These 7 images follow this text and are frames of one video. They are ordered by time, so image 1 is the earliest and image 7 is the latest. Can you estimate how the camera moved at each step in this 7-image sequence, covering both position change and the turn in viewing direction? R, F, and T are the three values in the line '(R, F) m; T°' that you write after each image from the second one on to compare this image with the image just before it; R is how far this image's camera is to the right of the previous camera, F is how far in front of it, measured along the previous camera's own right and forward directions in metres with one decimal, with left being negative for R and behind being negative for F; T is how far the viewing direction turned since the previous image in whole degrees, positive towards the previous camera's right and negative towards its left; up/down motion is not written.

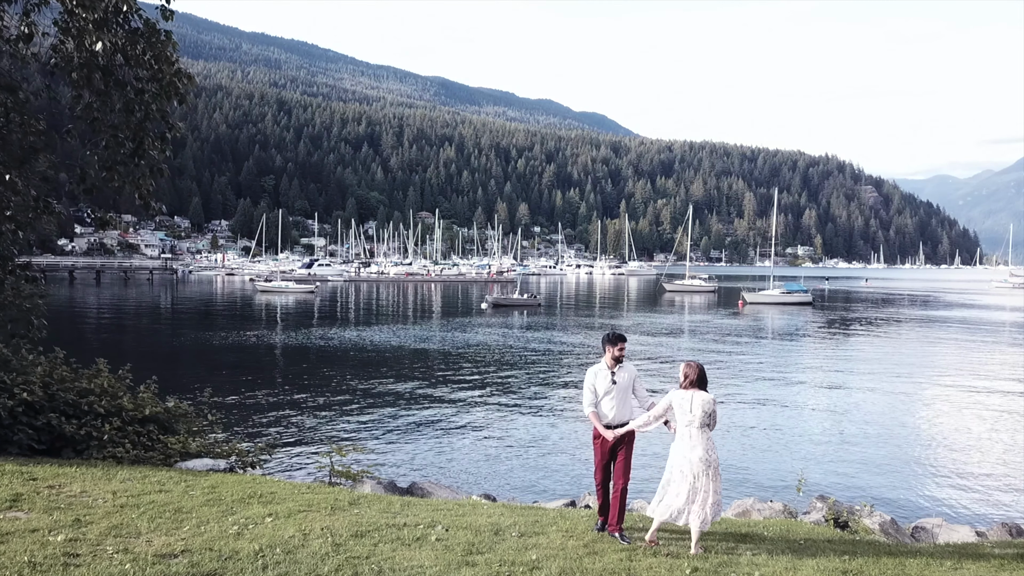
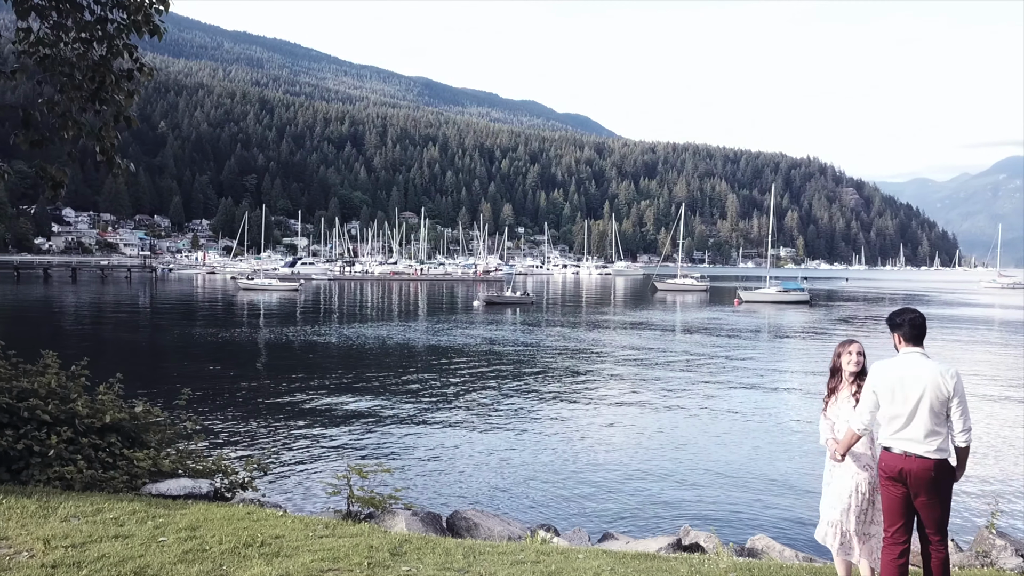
(-0.8, +2.0) m; +1°
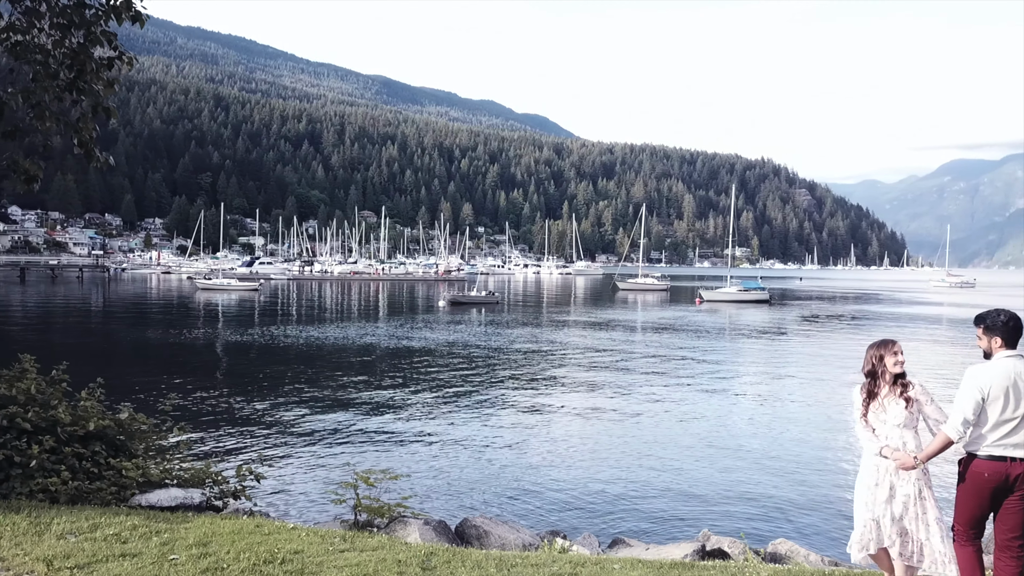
(-0.5, +0.2) m; +3°
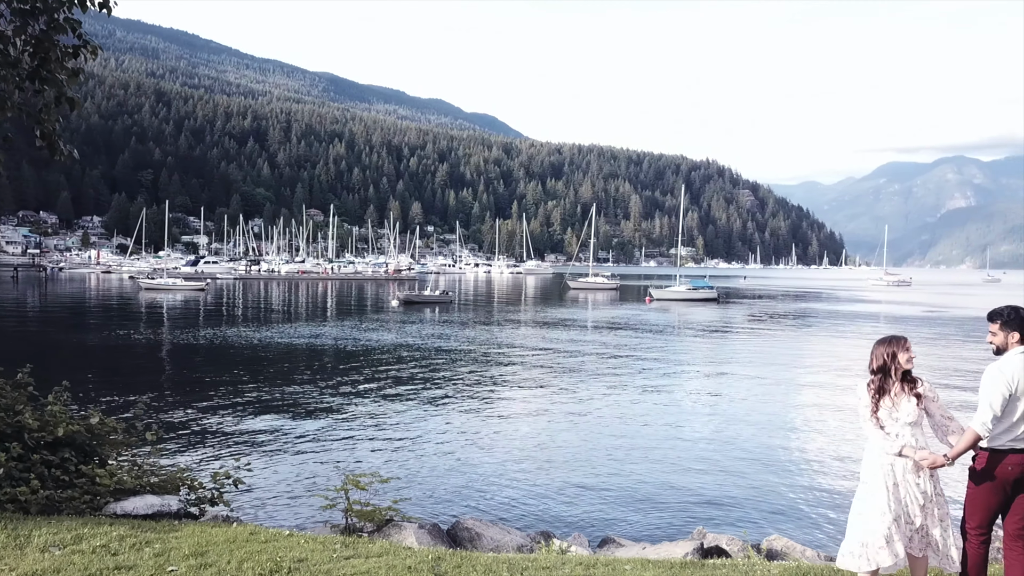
(-0.4, +0.1) m; +4°
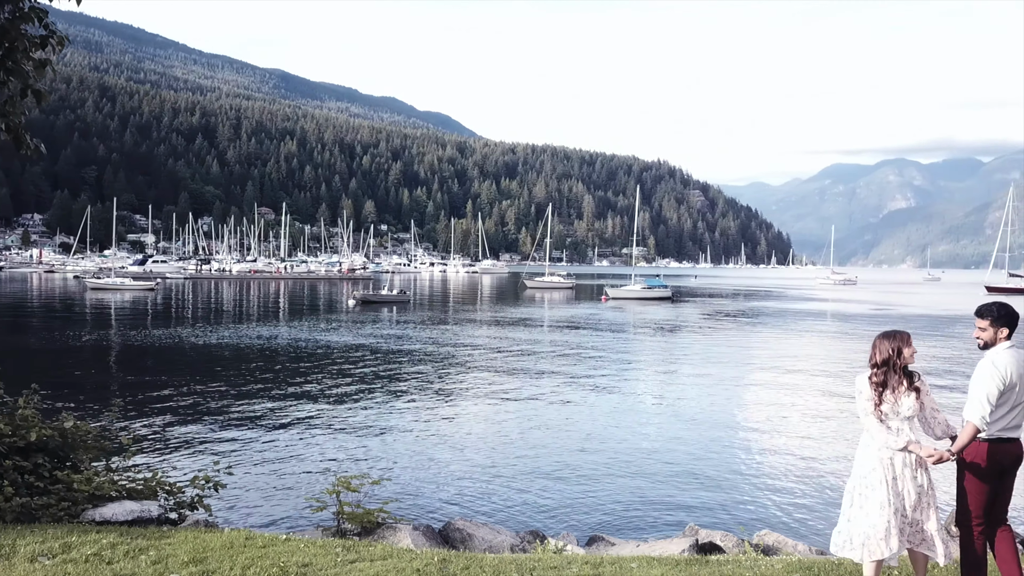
(-0.3, 0.0) m; +4°
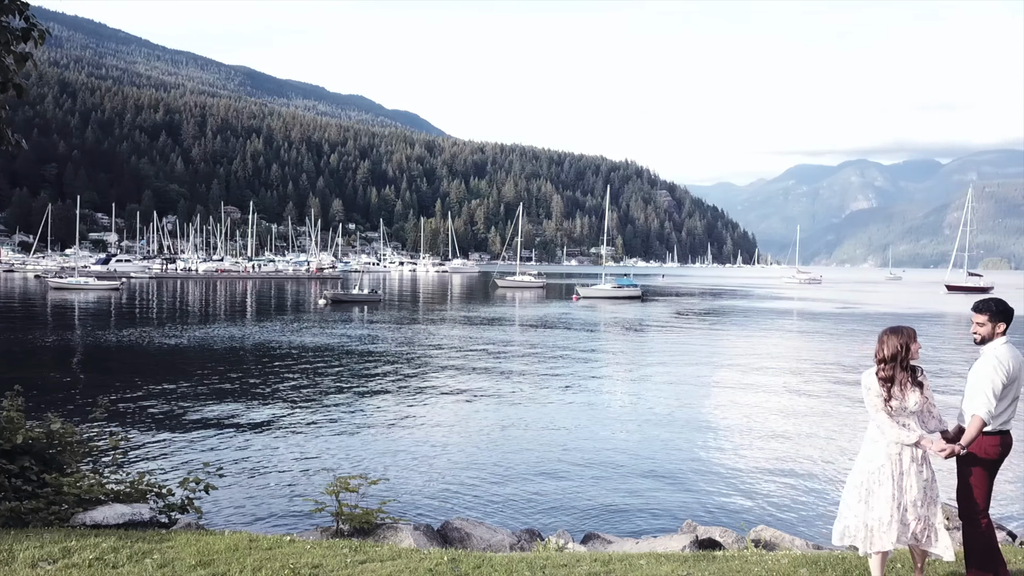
(-0.3, 0.0) m; +2°
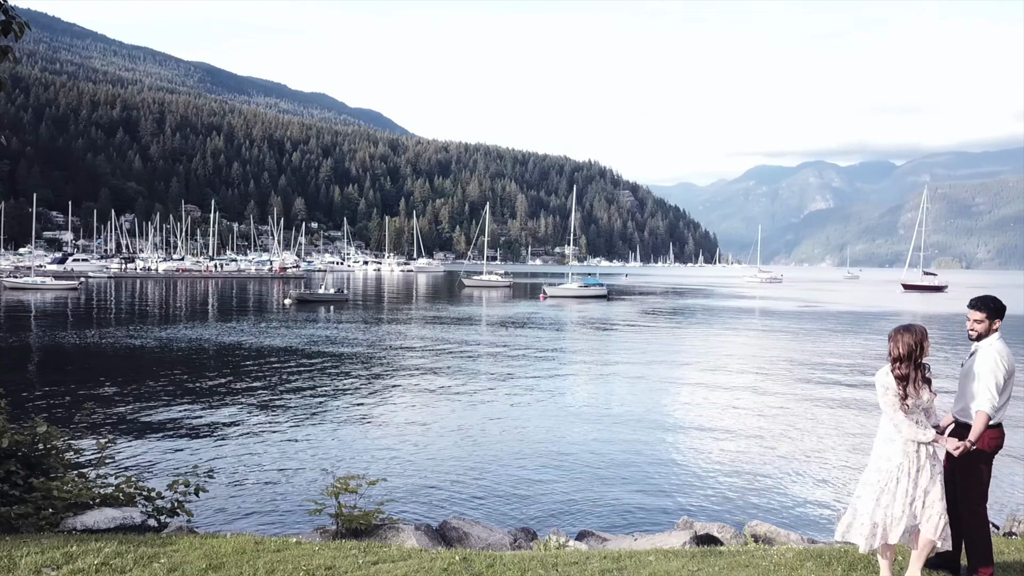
(-0.3, 0.0) m; +3°
